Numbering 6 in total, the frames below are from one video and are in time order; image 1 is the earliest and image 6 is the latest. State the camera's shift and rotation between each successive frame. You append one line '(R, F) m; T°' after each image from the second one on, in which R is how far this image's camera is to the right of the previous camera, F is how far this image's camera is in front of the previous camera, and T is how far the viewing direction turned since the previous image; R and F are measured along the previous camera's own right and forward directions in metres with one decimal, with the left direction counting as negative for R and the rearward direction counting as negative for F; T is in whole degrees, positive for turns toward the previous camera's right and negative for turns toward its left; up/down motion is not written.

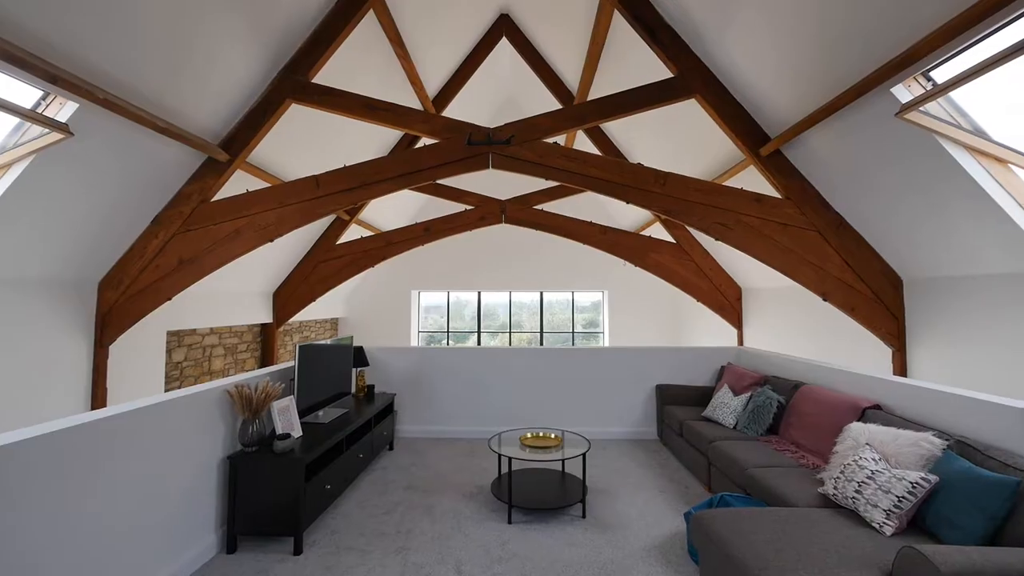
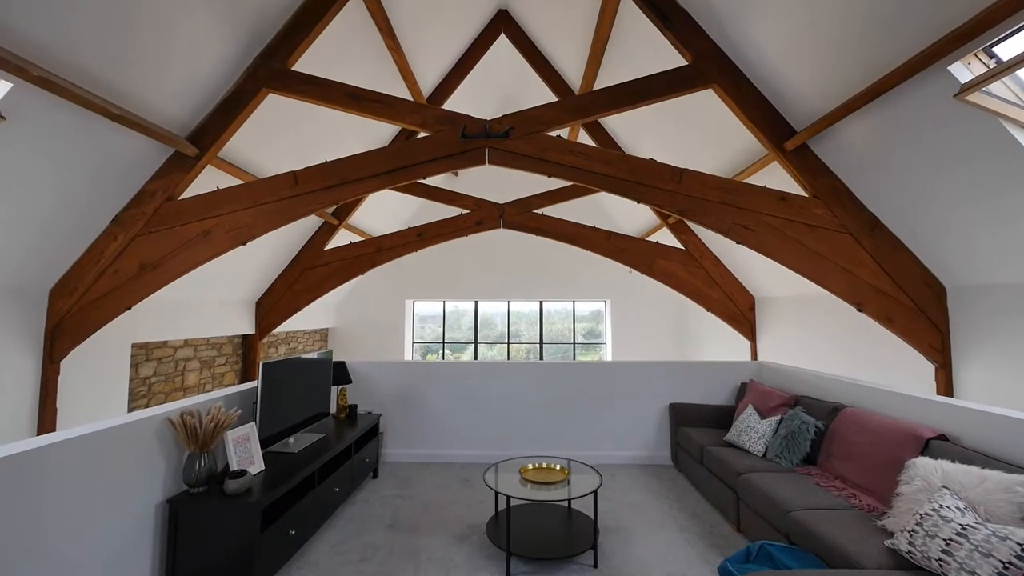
(0.0, +0.4) m; 0°
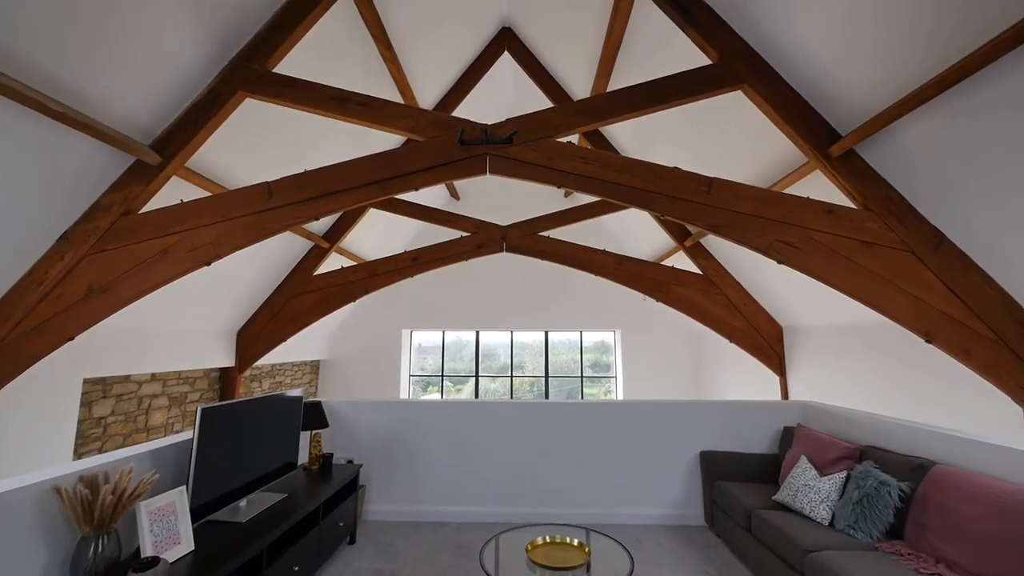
(0.0, +0.5) m; 0°
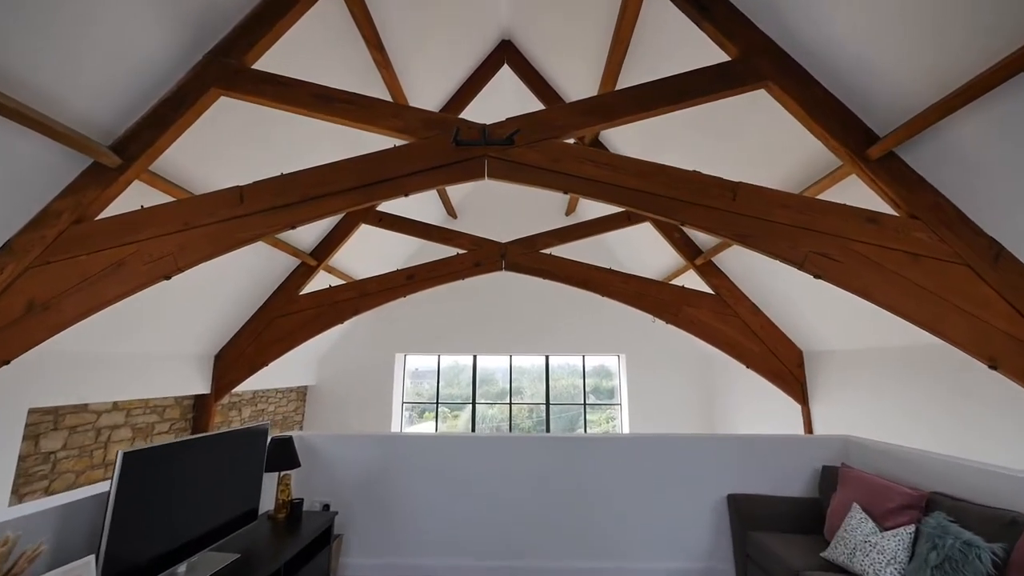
(0.0, +0.4) m; 0°
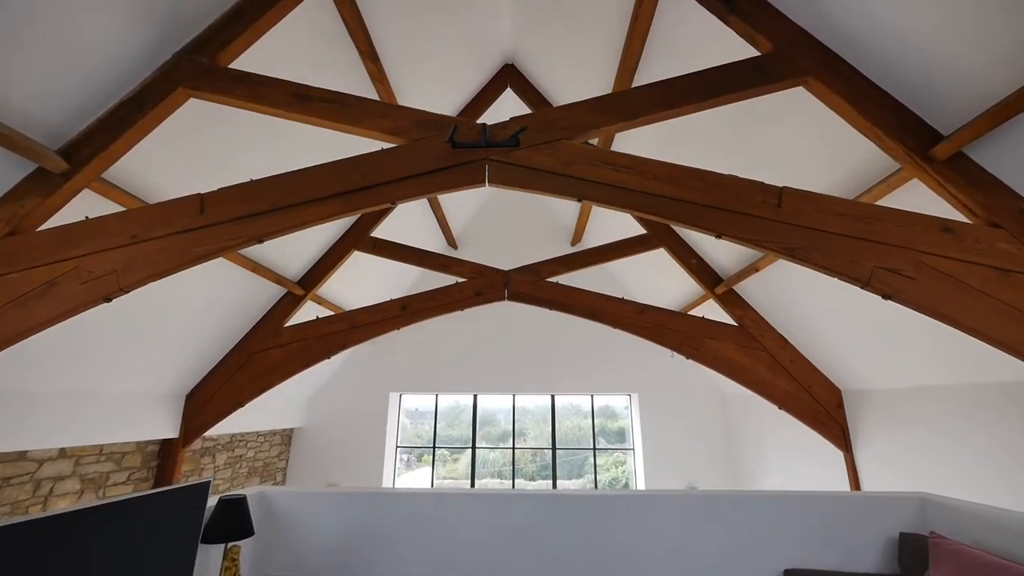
(0.0, +0.4) m; 0°
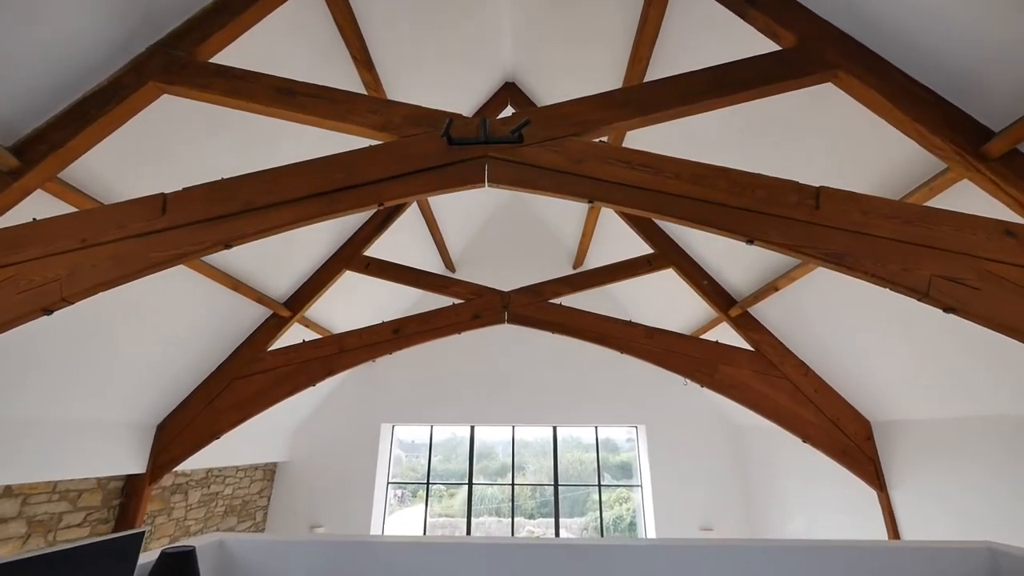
(0.0, +0.3) m; 0°
